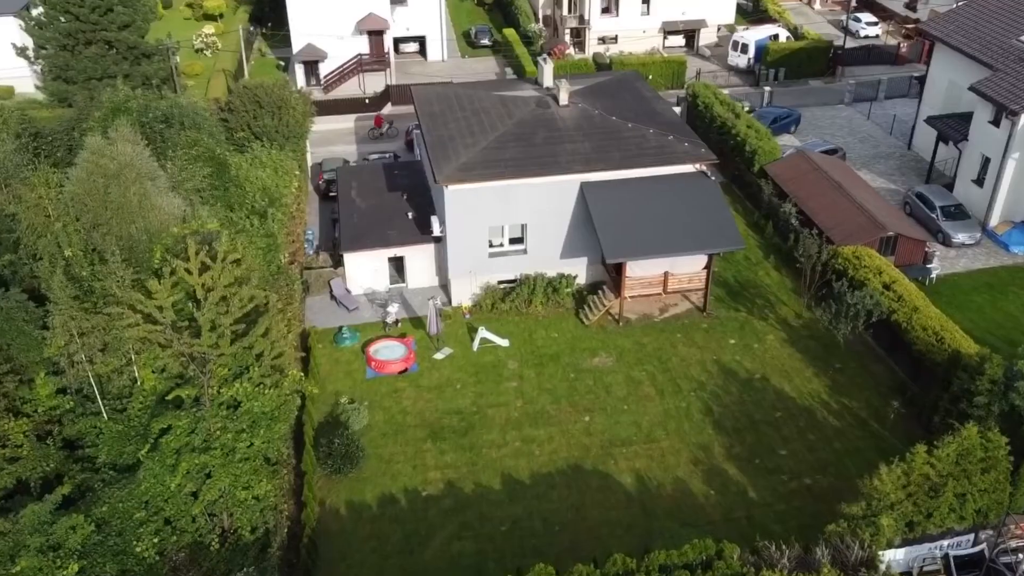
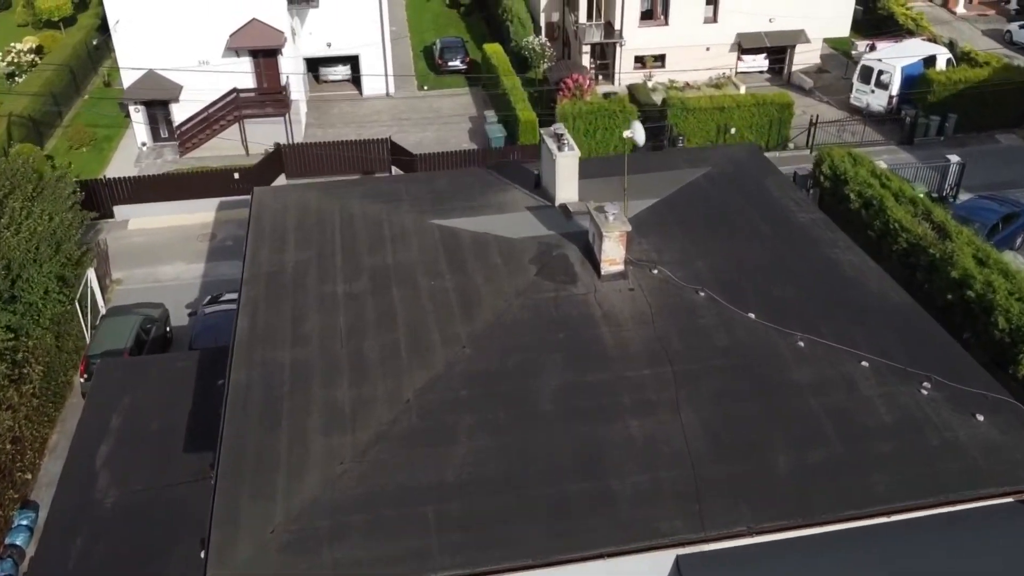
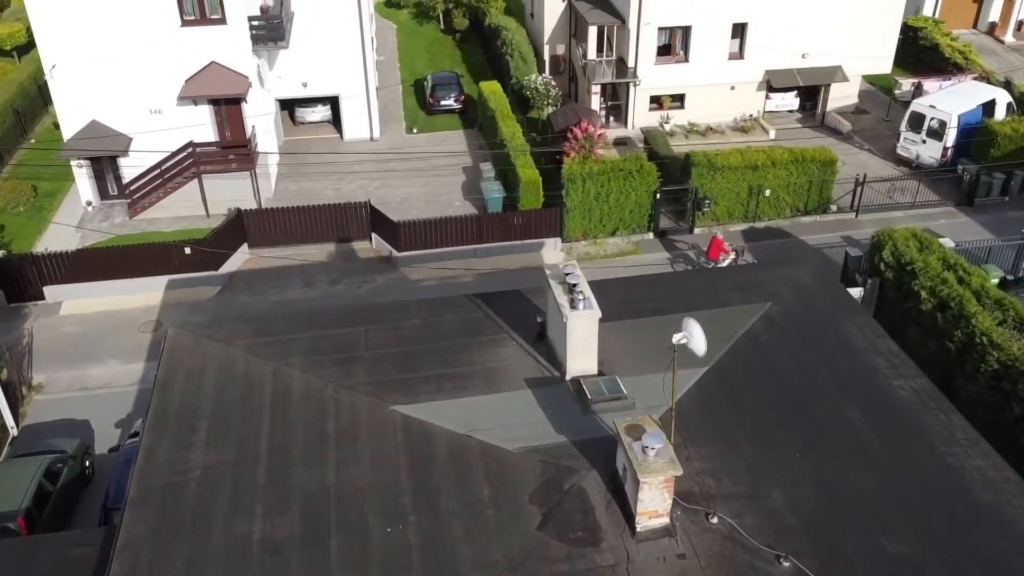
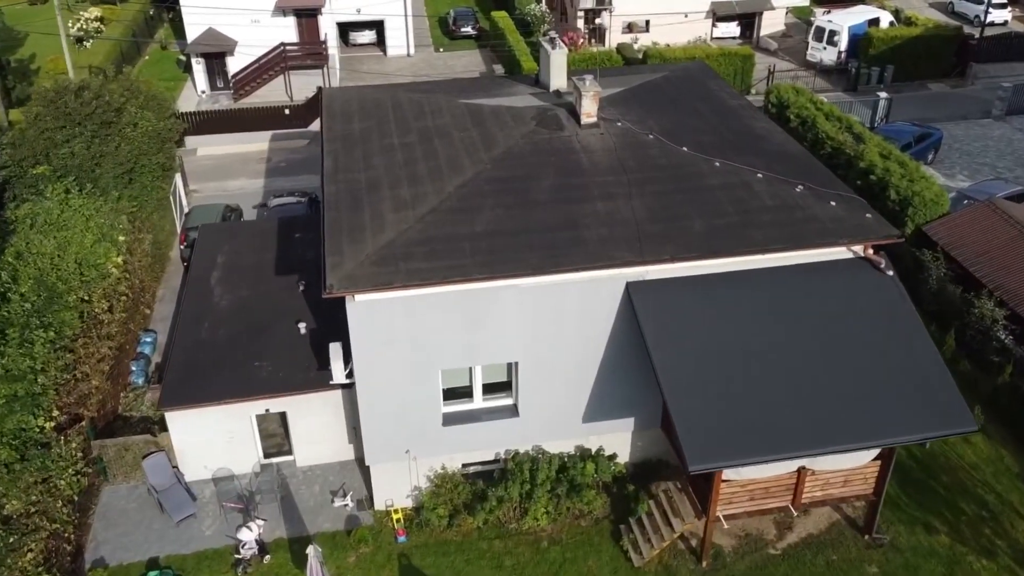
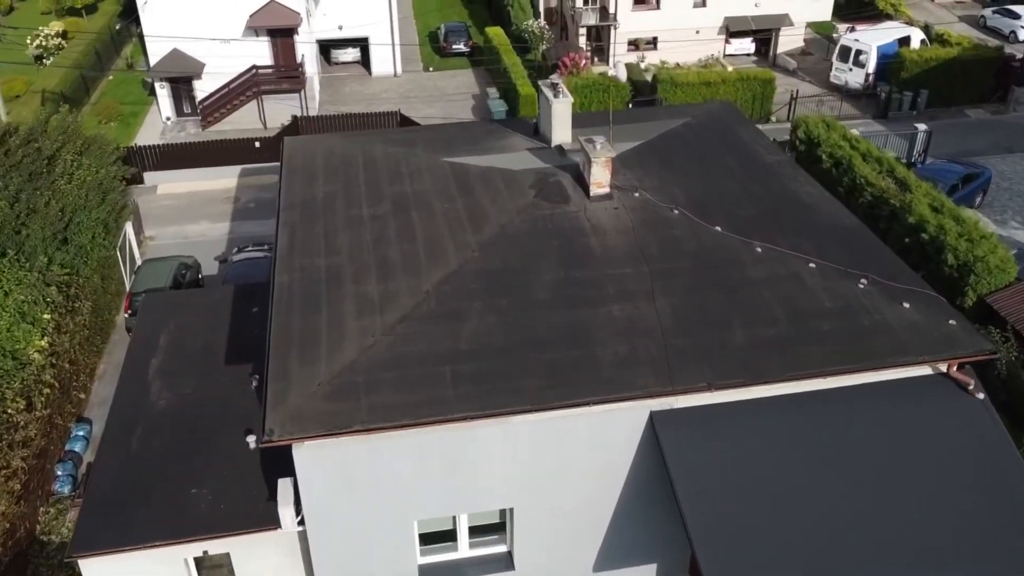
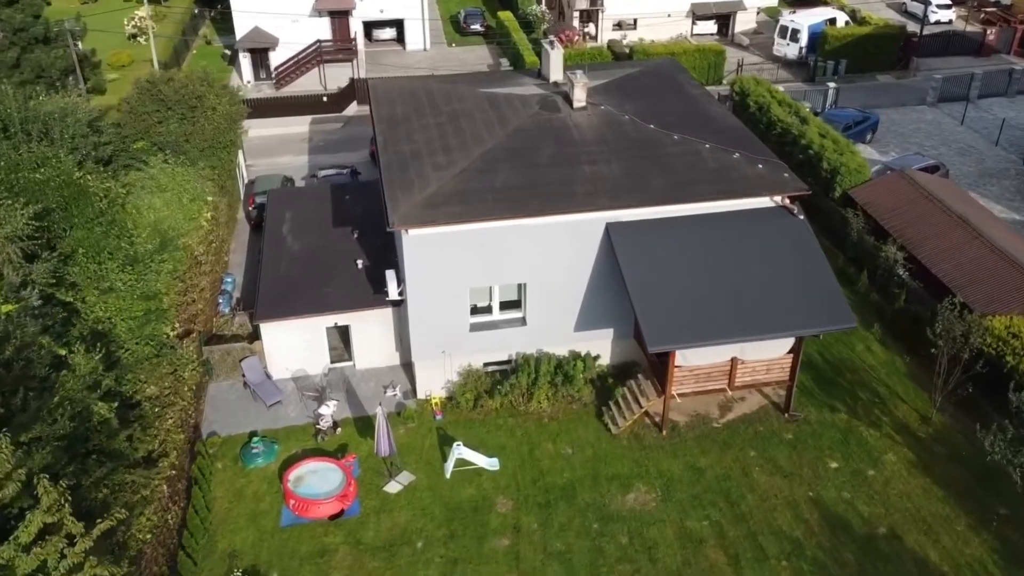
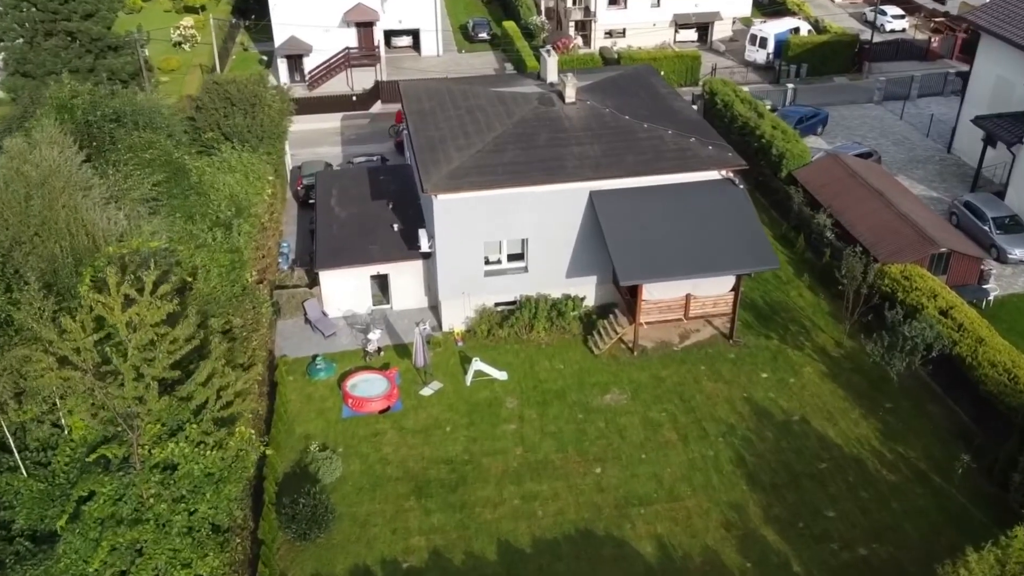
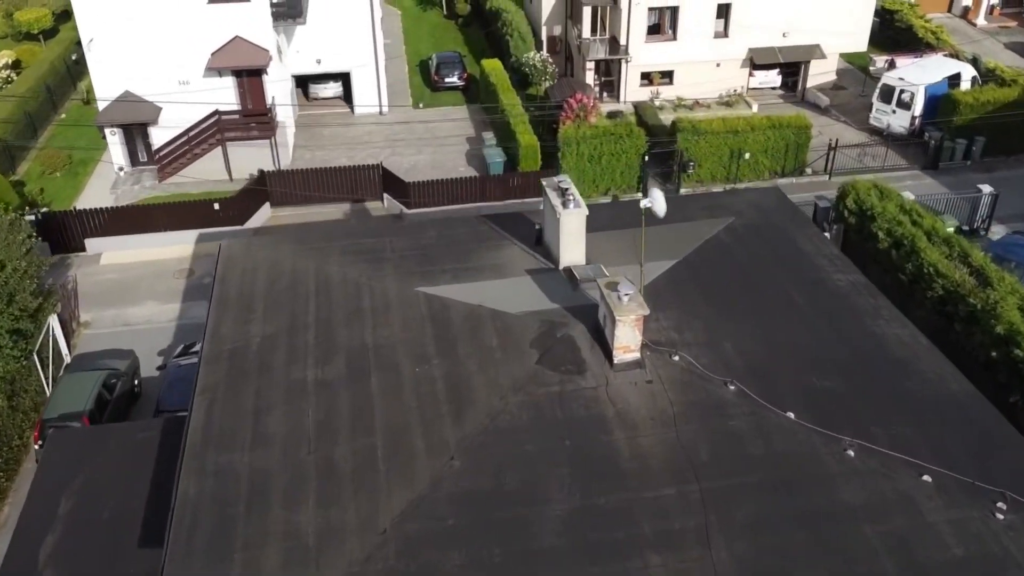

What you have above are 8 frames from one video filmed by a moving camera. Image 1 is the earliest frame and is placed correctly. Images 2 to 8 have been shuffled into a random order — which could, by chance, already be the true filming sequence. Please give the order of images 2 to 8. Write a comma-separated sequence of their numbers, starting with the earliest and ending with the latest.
7, 6, 4, 5, 2, 8, 3
